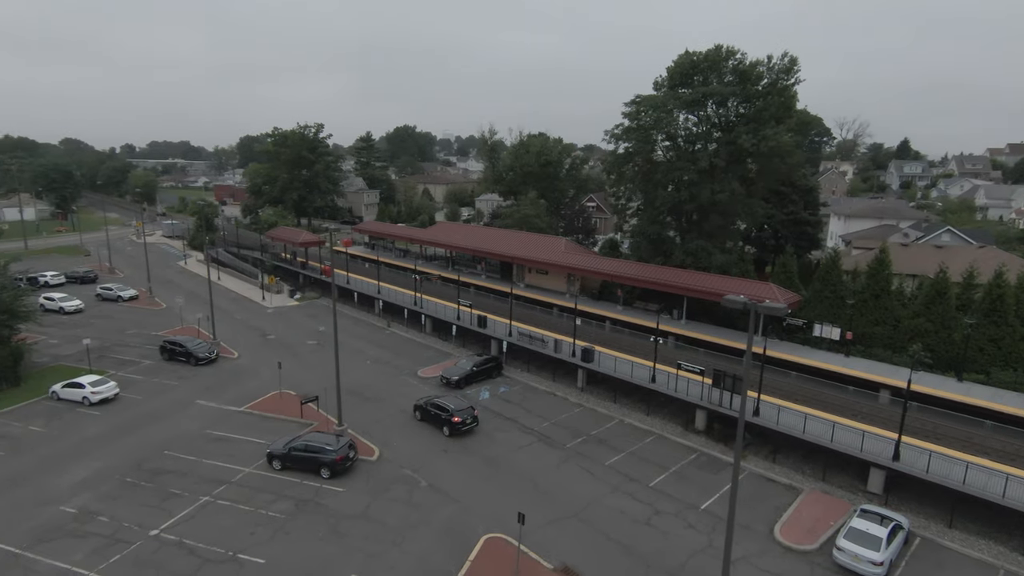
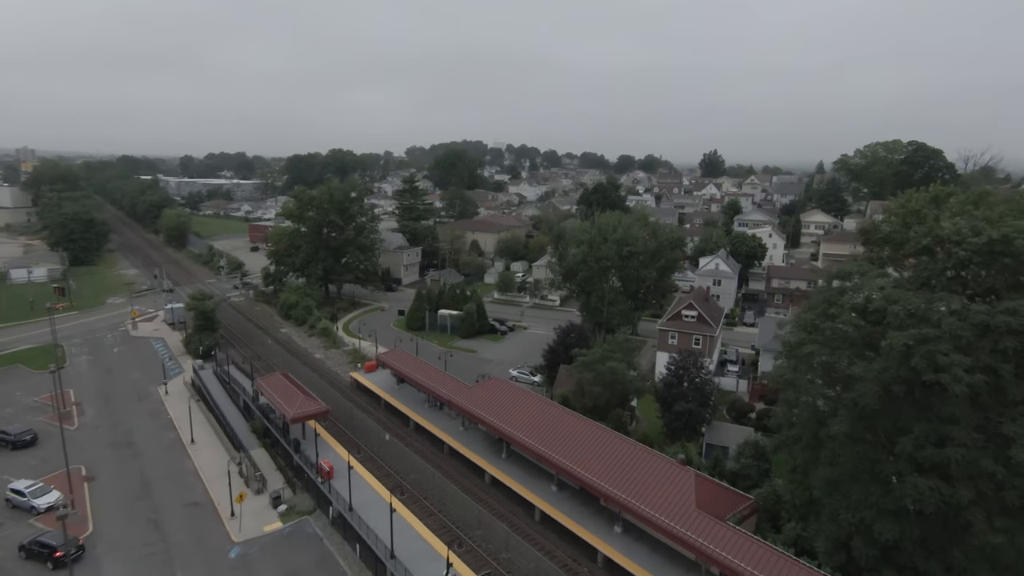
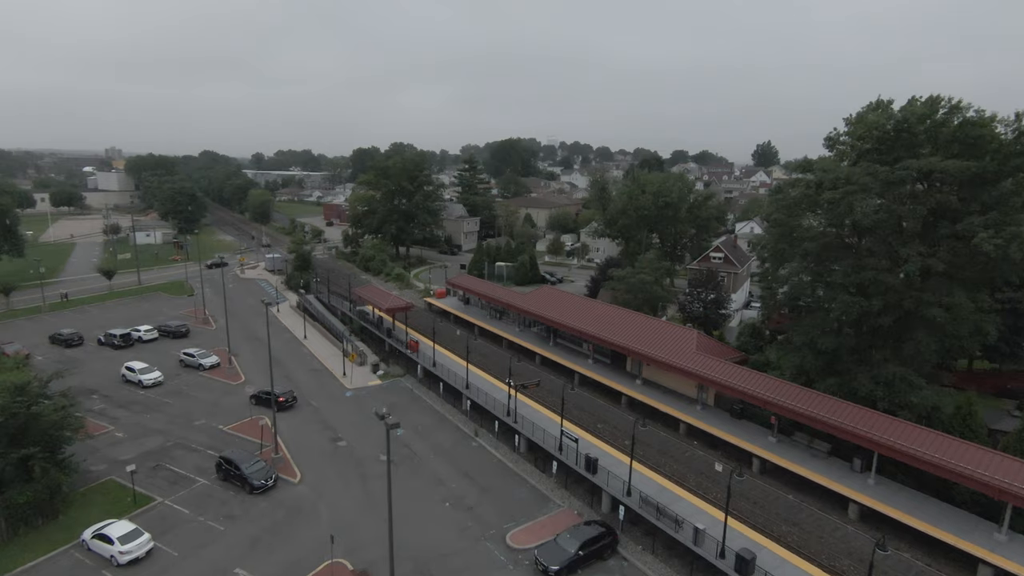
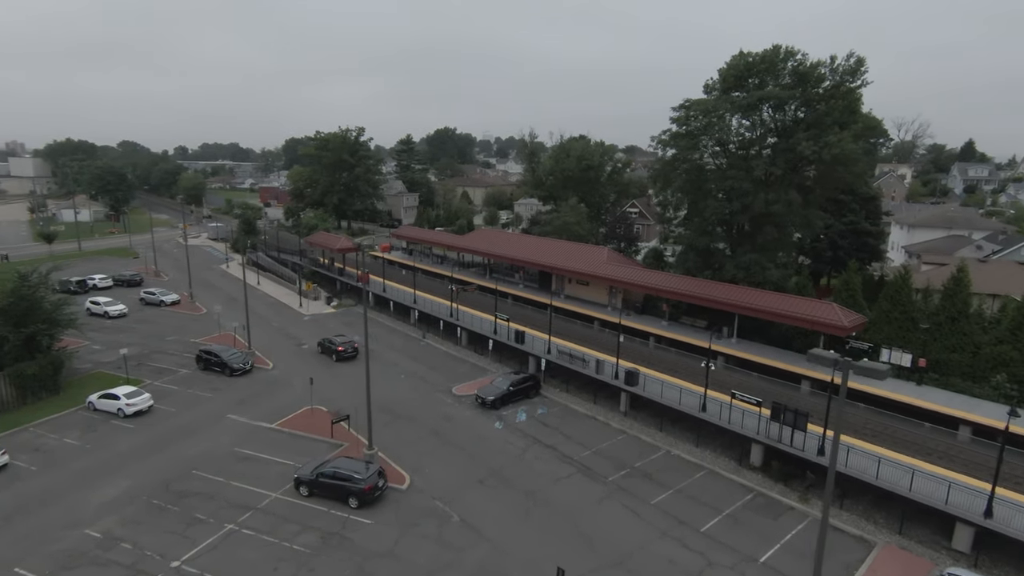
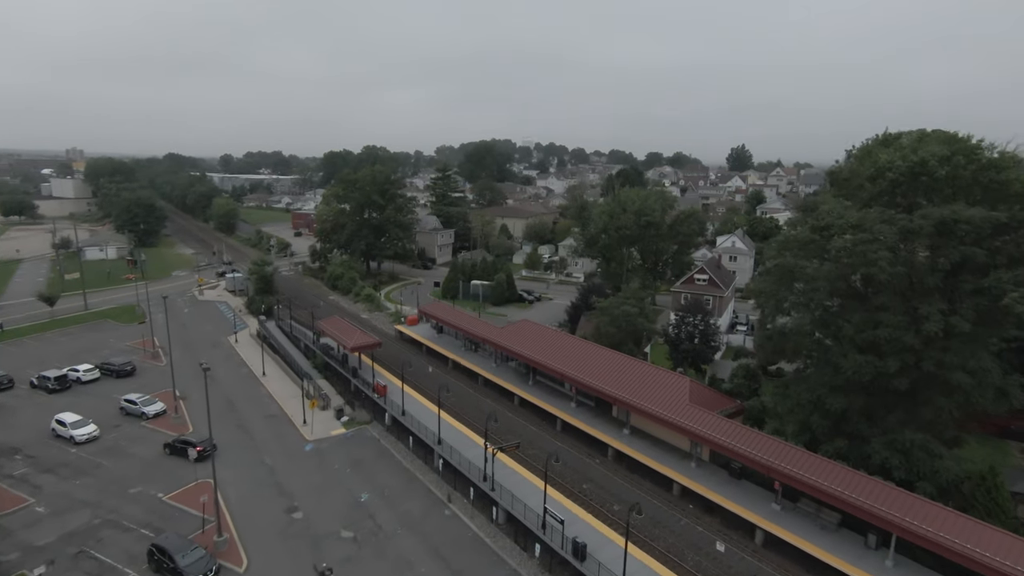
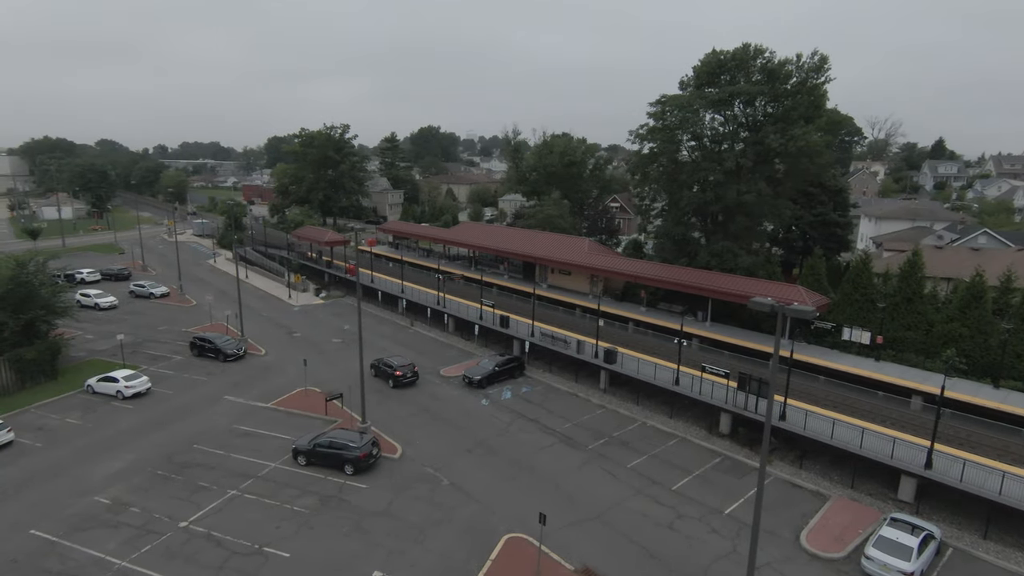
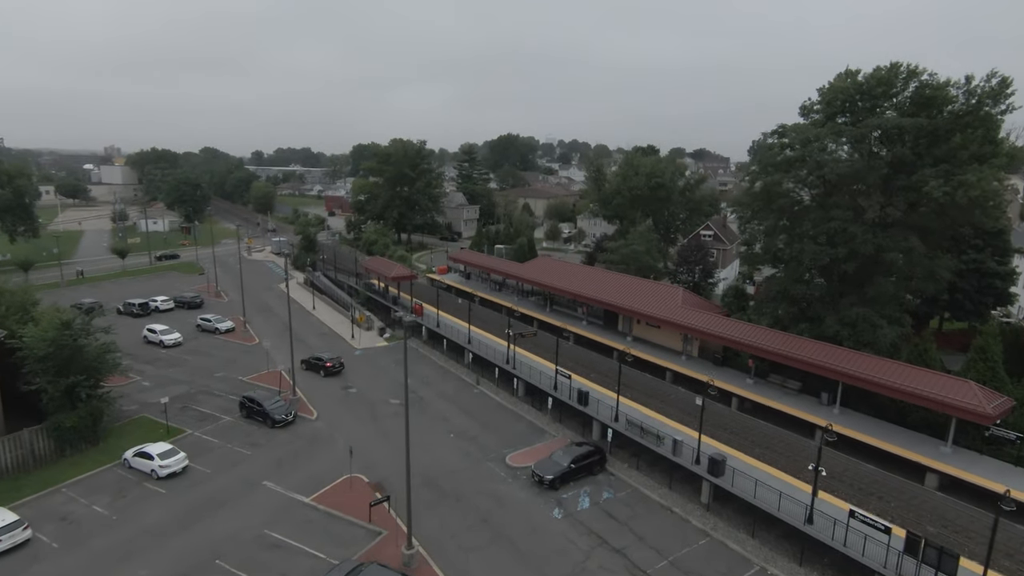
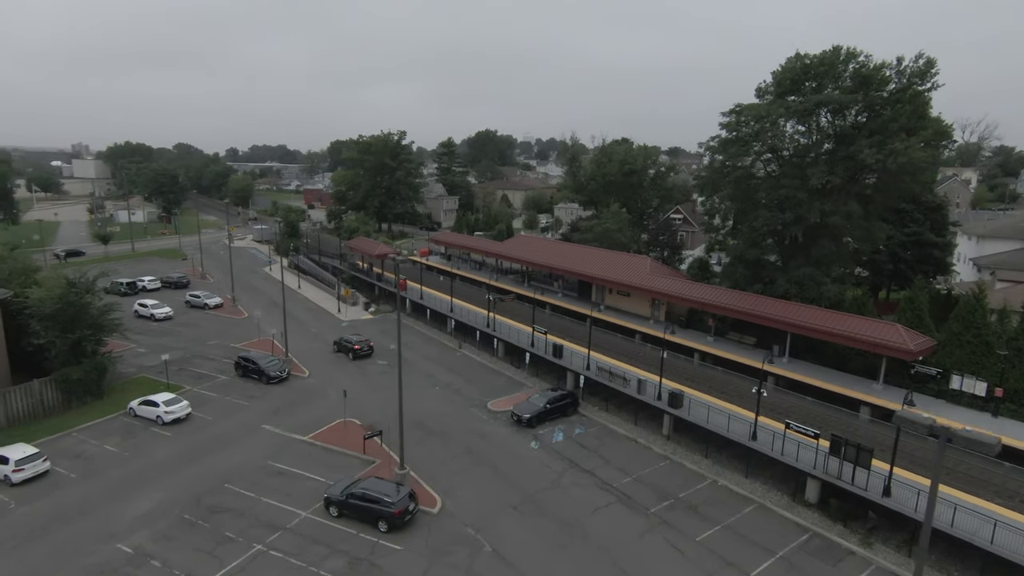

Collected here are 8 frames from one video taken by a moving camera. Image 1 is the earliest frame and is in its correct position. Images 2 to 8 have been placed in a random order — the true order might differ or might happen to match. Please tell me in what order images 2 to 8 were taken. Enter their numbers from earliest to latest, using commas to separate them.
6, 4, 8, 7, 3, 5, 2
